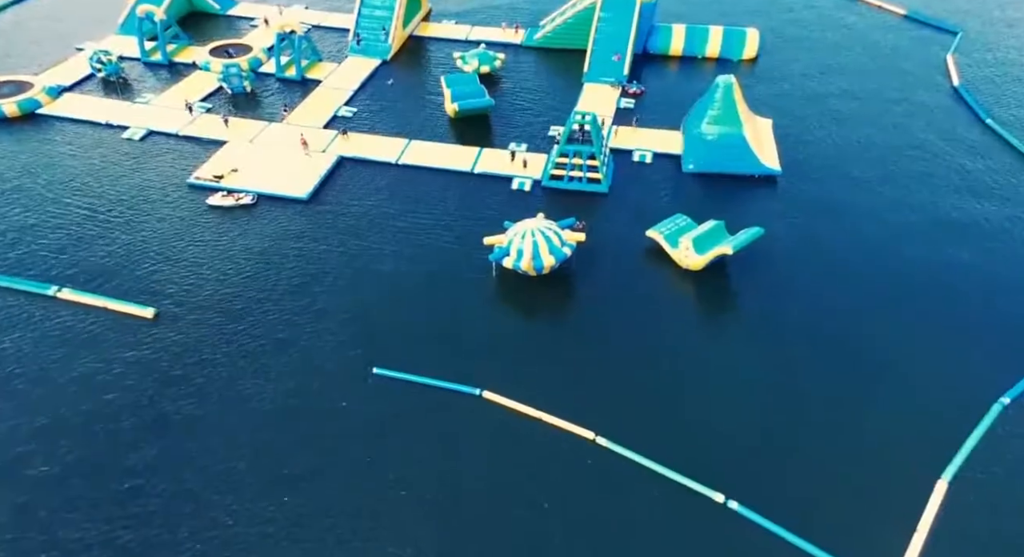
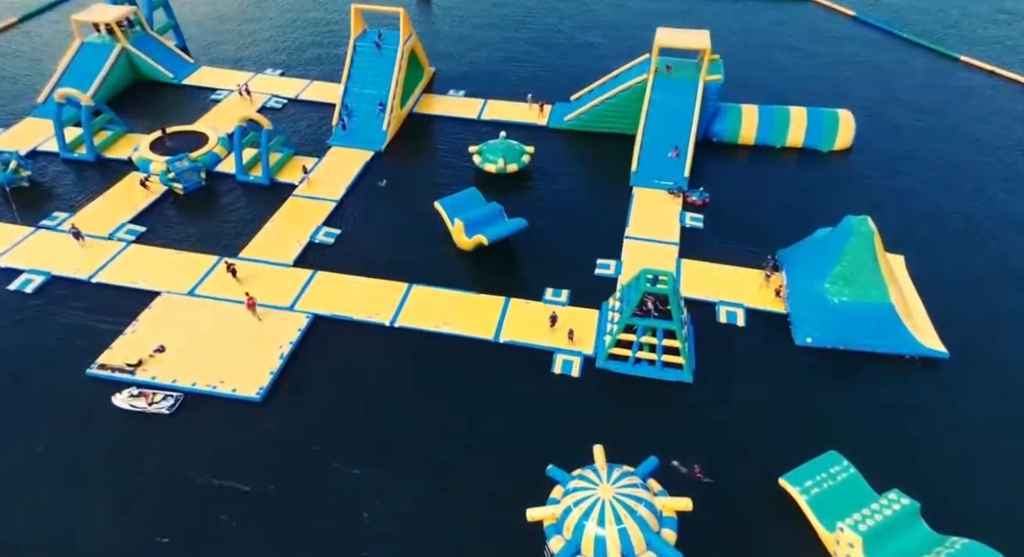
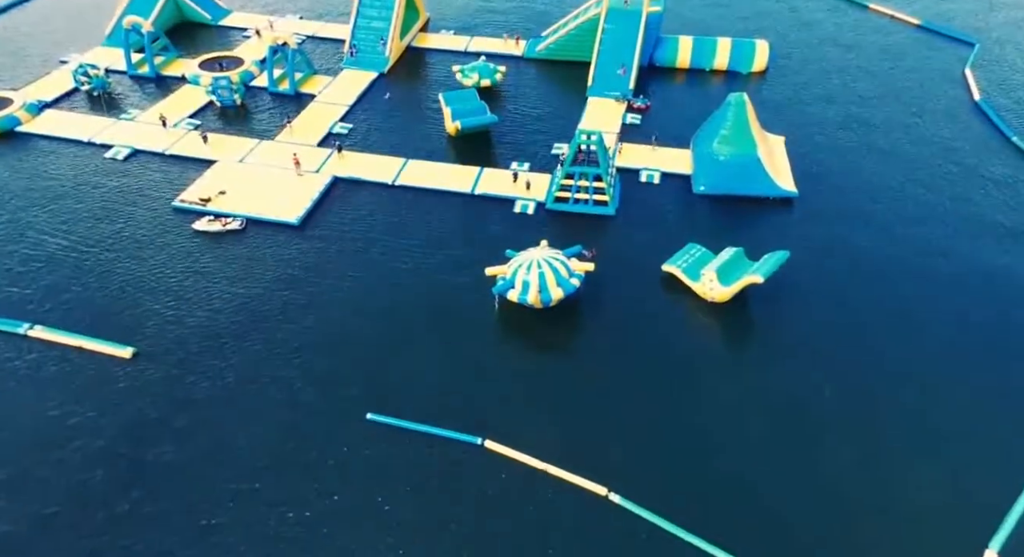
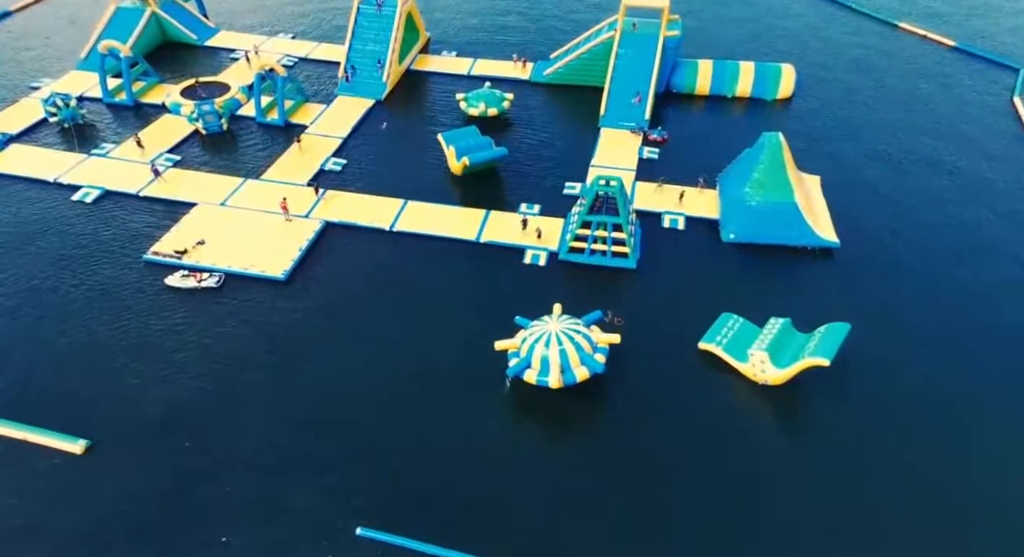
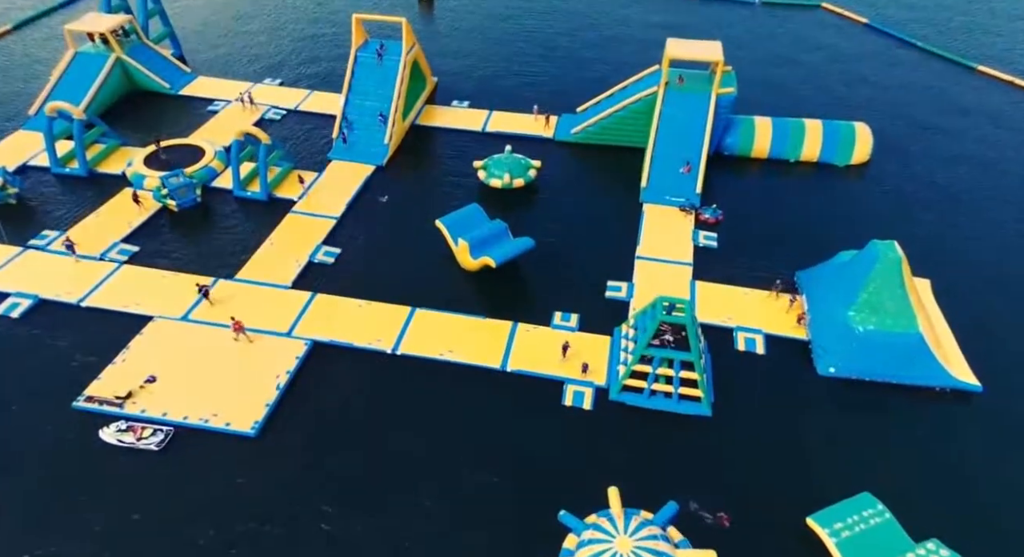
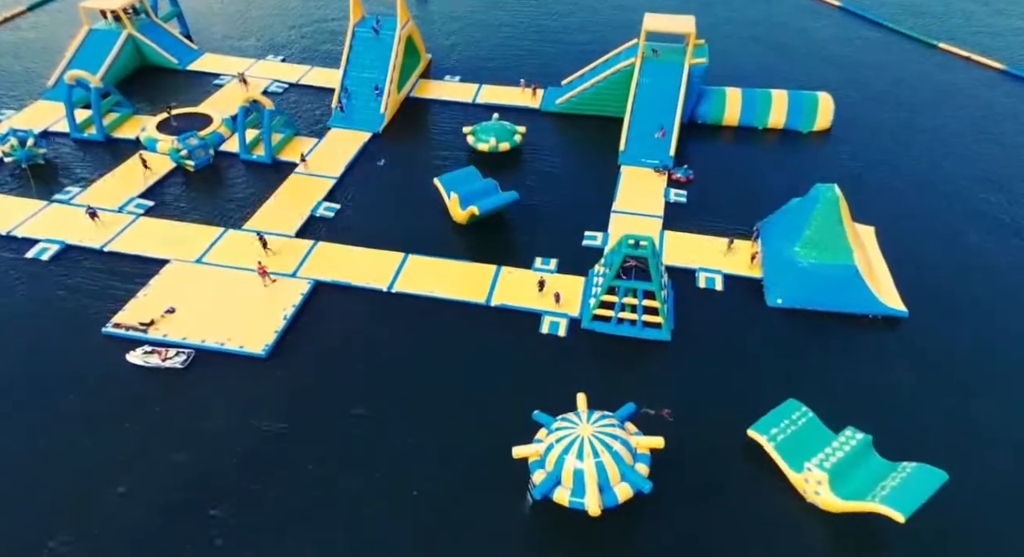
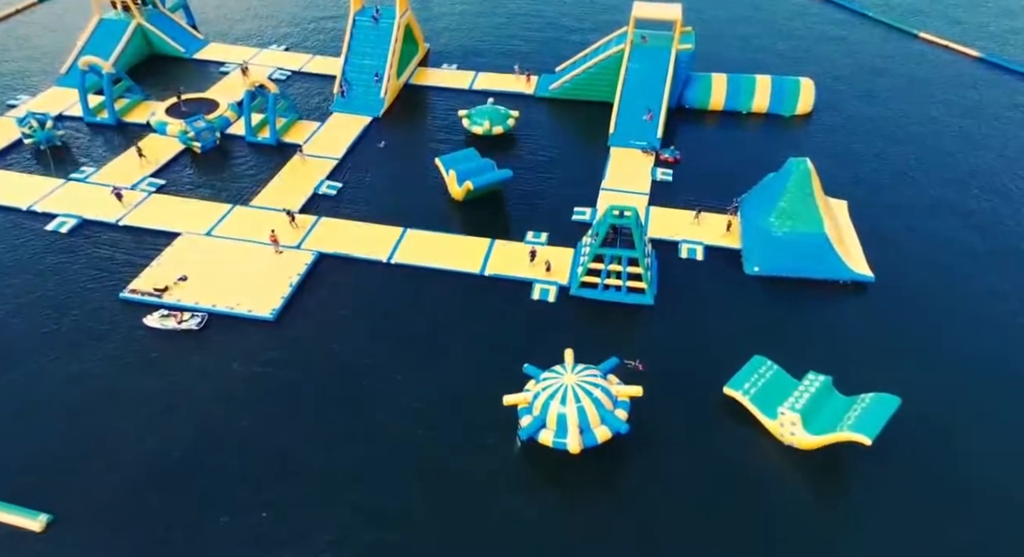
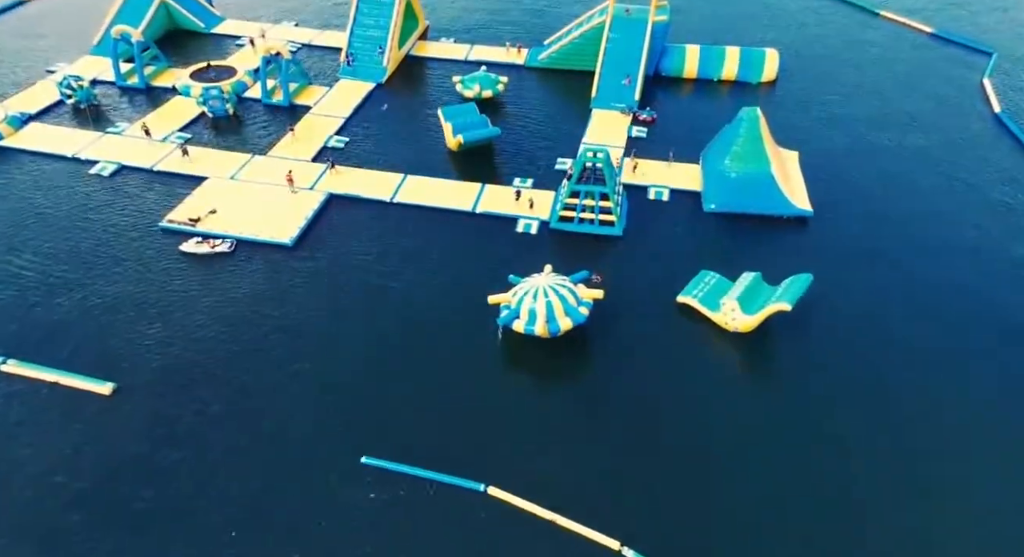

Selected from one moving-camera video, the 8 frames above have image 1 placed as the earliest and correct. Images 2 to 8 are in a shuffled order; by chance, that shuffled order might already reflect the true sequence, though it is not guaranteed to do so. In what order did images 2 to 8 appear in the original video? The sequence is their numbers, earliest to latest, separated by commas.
3, 8, 4, 7, 6, 2, 5
